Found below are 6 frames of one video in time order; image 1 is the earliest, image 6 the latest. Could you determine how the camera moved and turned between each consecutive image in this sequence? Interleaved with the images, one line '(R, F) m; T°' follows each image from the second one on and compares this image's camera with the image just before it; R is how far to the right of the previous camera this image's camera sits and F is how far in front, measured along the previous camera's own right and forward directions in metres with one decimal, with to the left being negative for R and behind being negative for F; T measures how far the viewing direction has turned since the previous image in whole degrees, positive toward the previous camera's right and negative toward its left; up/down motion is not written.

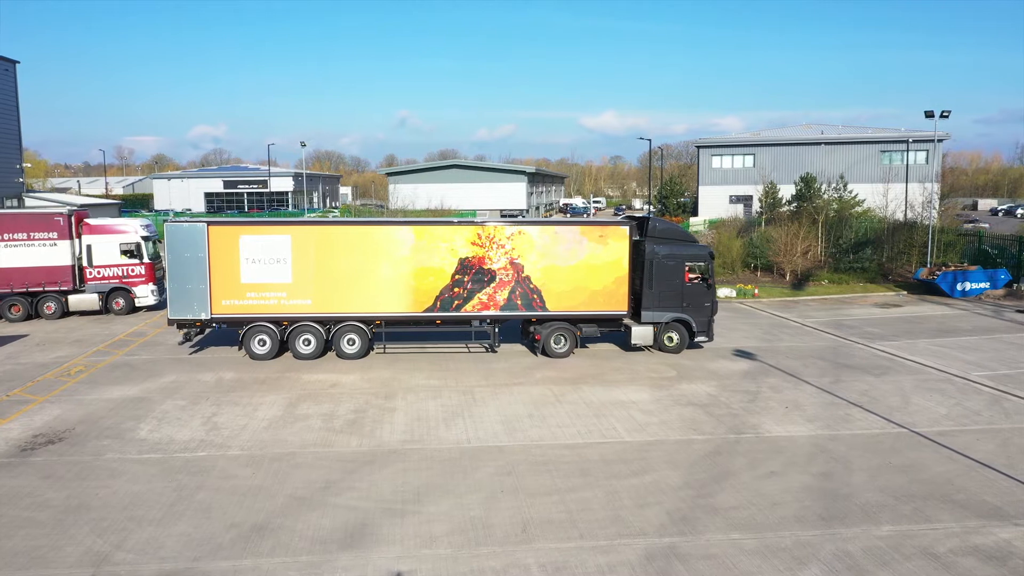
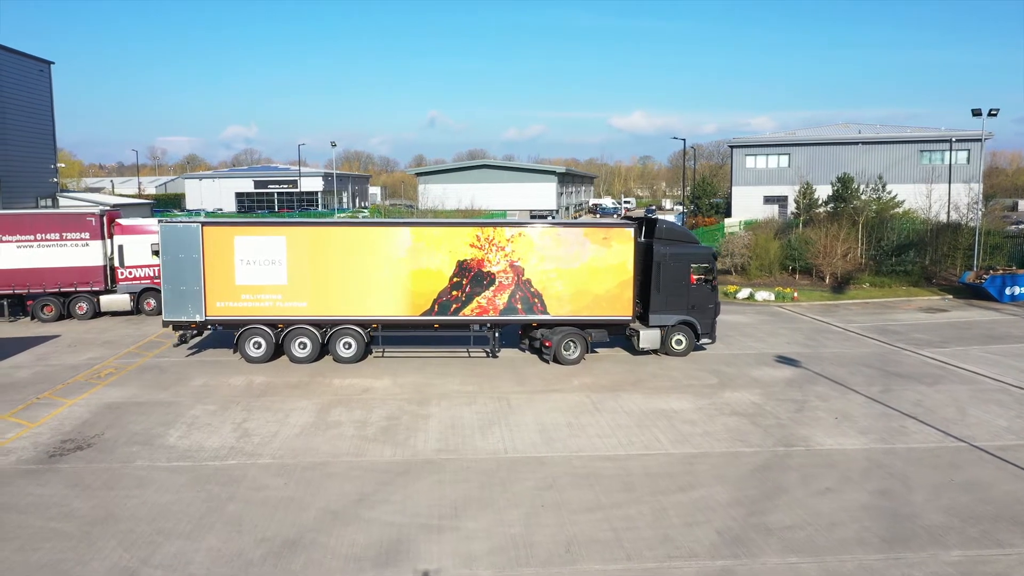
(-0.2, +0.4) m; -2°
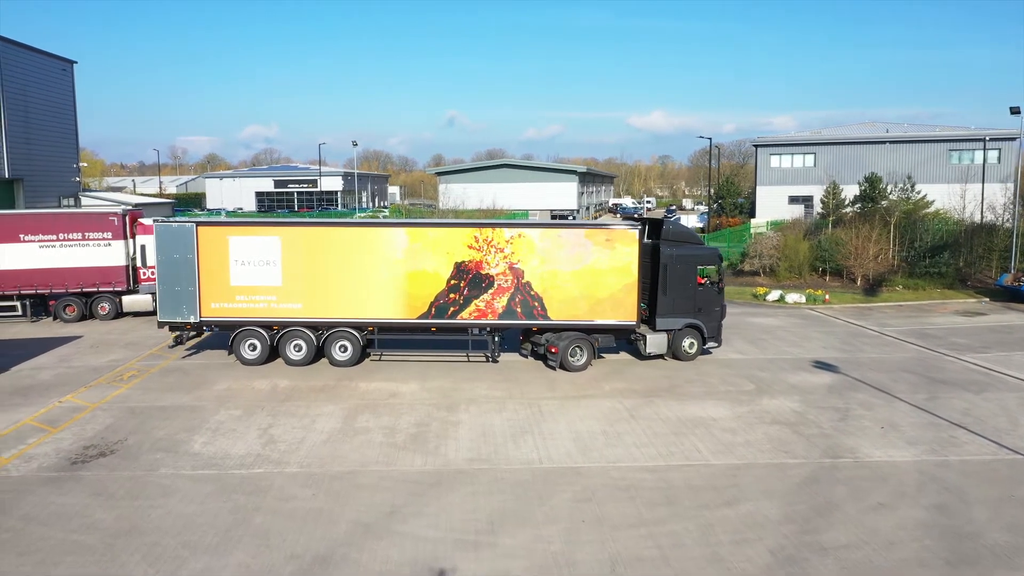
(-0.2, +0.4) m; -1°
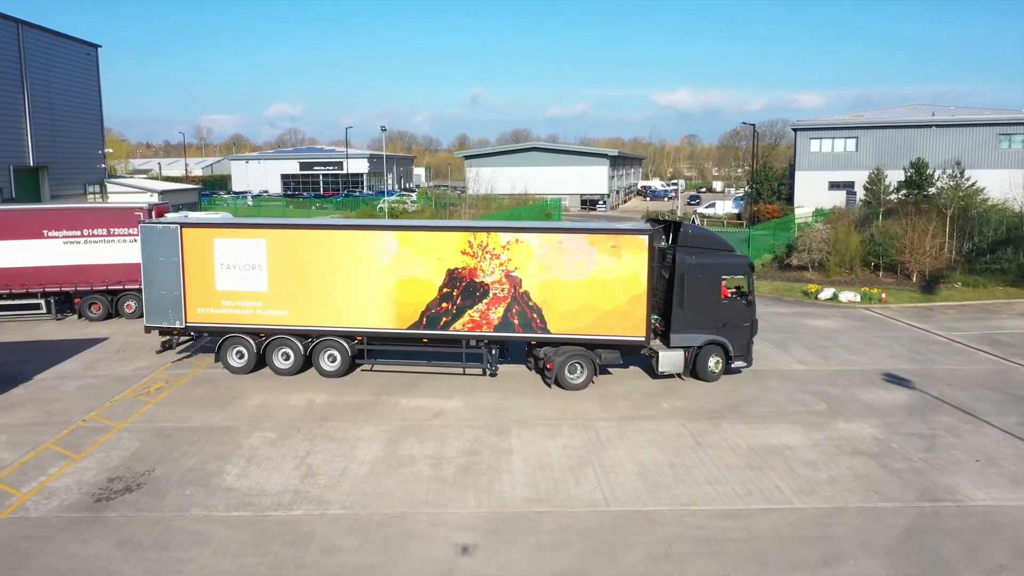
(-0.5, +1.1) m; -2°
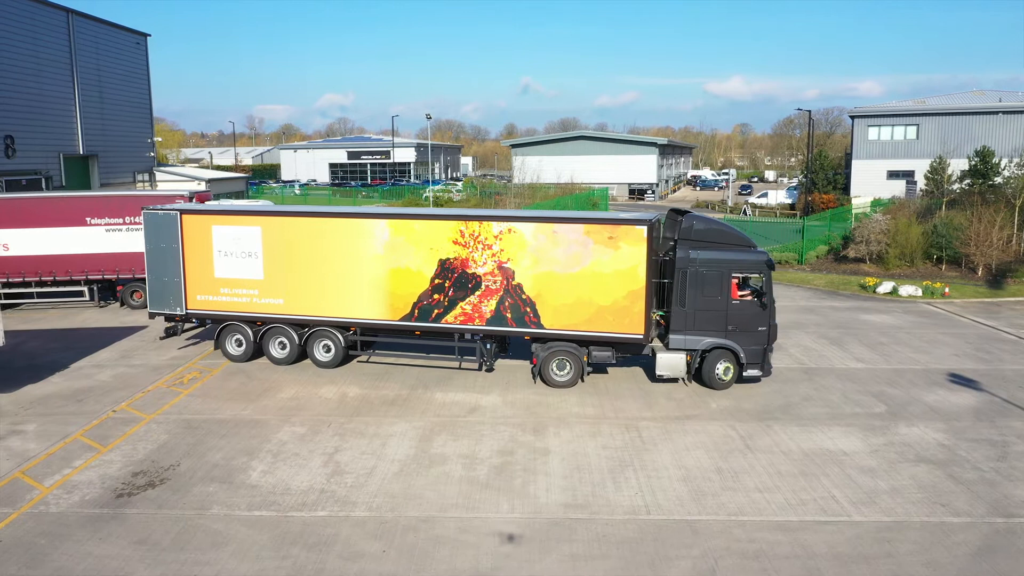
(+0.1, +0.6) m; -3°
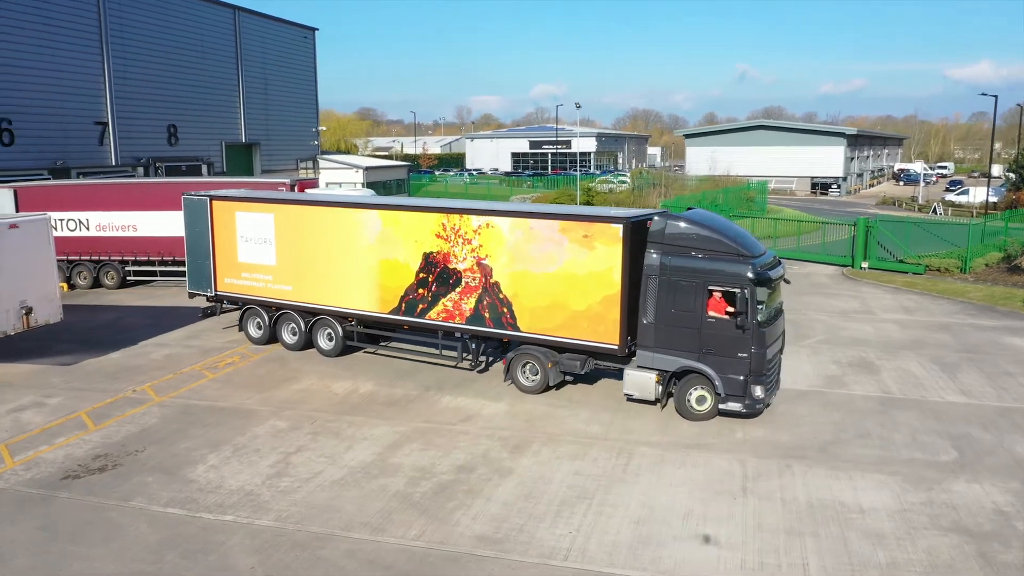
(+2.8, +1.3) m; -14°
